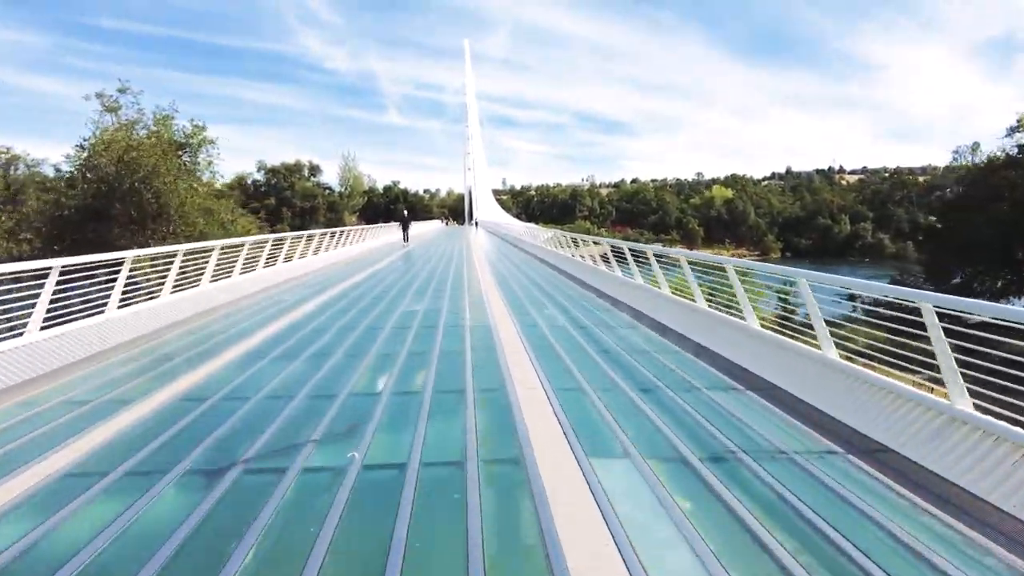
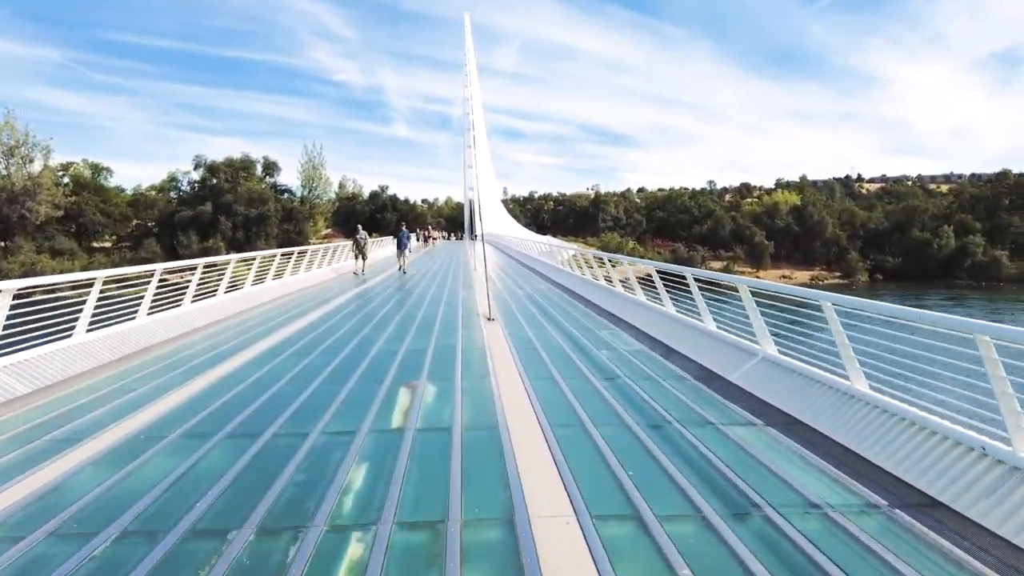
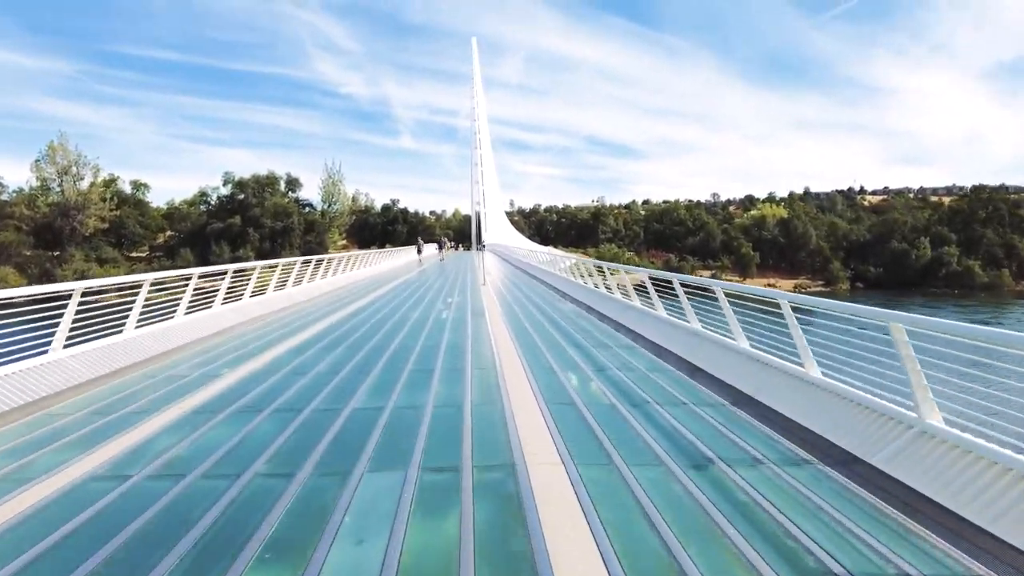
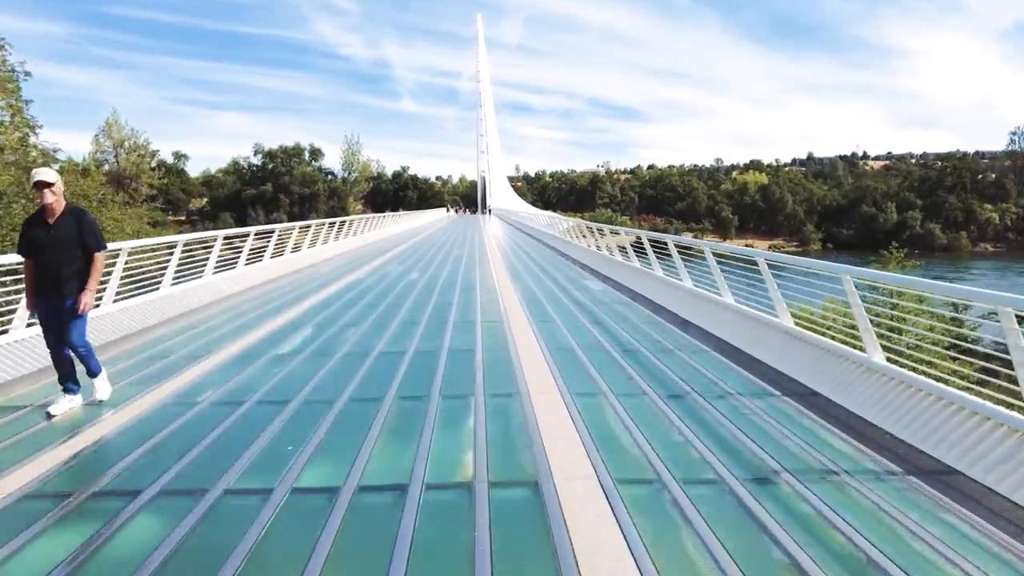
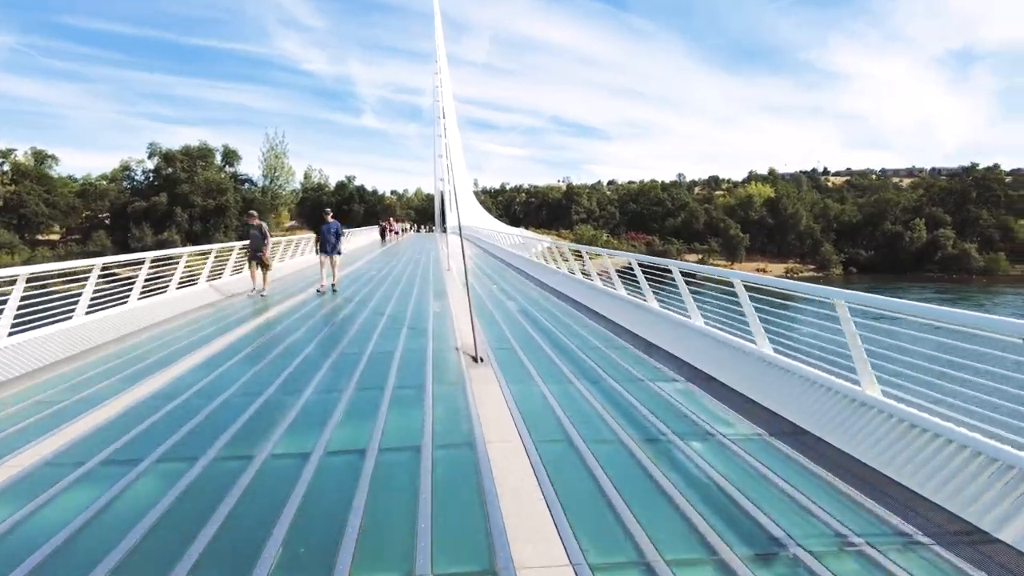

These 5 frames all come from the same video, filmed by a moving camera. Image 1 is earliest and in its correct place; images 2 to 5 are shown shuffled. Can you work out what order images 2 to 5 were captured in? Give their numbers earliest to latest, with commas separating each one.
4, 3, 2, 5
